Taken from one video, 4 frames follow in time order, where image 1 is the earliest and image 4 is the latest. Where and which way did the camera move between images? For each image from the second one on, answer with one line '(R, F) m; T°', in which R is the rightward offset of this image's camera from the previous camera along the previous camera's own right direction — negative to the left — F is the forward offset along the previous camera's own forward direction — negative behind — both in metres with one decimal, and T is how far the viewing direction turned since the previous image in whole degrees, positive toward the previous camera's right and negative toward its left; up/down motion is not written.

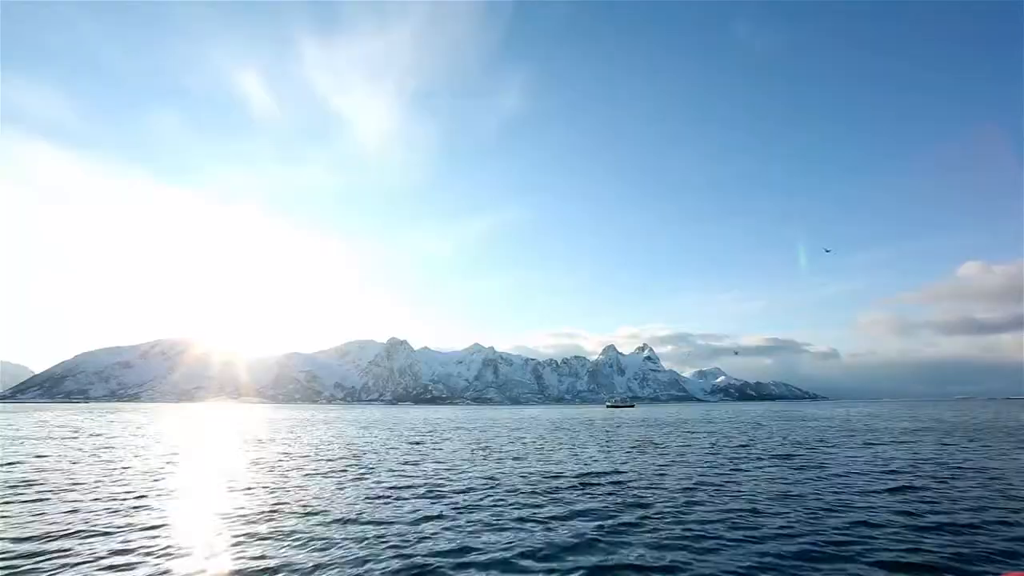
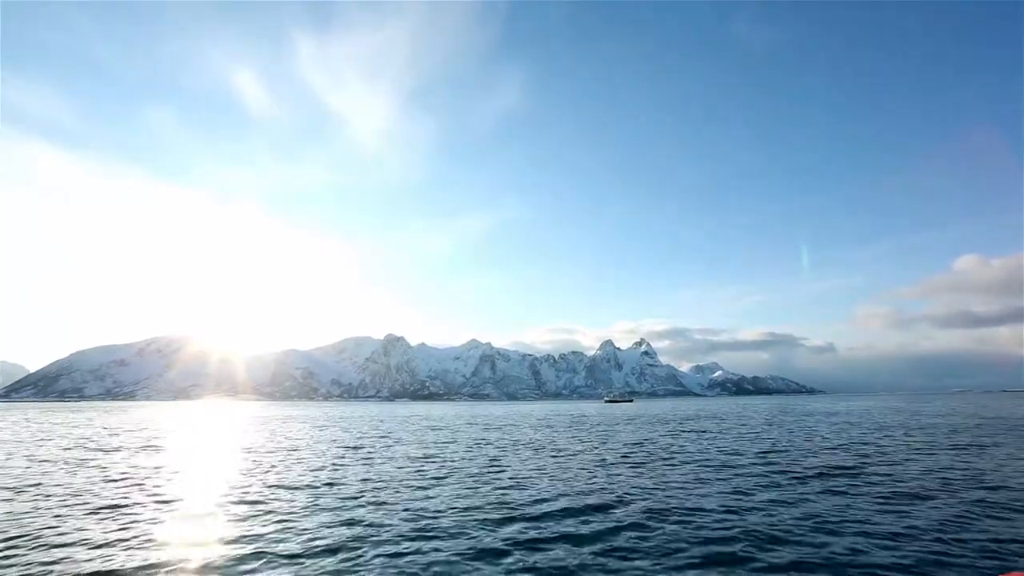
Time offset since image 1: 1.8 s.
(+0.3, +1.7) m; 0°
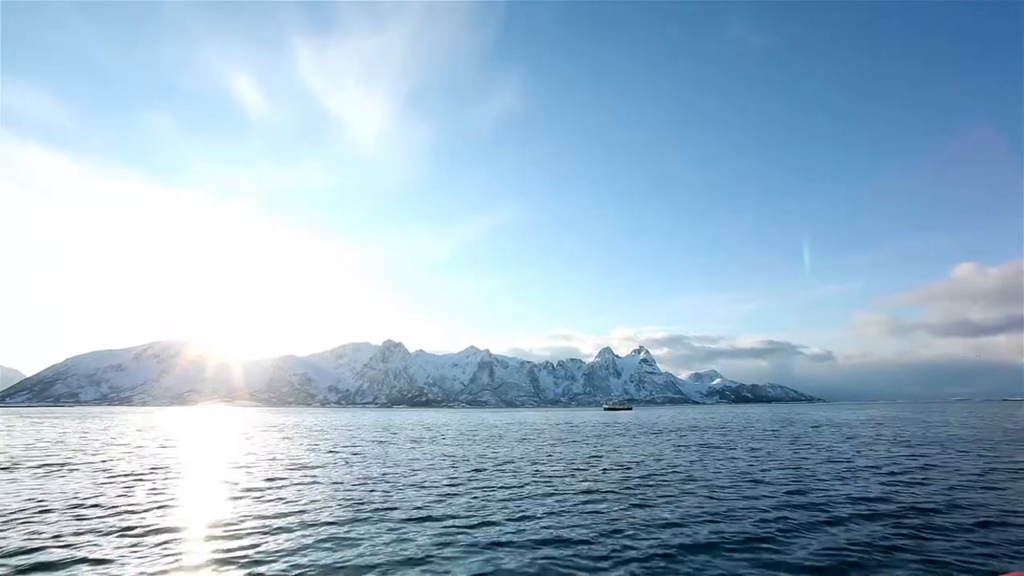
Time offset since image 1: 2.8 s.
(+0.1, +1.1) m; 0°
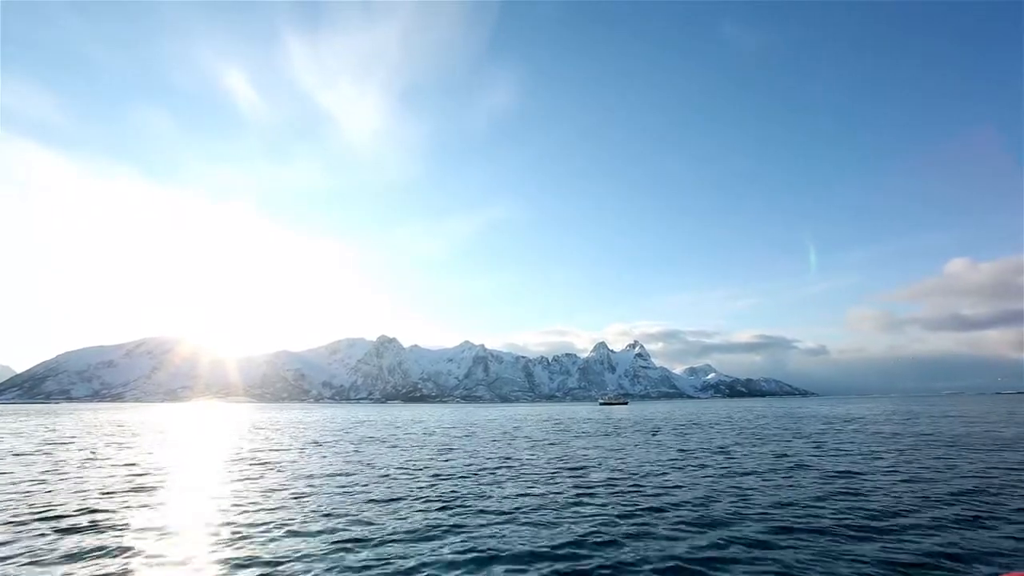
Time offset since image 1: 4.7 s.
(-0.1, +1.9) m; +1°
